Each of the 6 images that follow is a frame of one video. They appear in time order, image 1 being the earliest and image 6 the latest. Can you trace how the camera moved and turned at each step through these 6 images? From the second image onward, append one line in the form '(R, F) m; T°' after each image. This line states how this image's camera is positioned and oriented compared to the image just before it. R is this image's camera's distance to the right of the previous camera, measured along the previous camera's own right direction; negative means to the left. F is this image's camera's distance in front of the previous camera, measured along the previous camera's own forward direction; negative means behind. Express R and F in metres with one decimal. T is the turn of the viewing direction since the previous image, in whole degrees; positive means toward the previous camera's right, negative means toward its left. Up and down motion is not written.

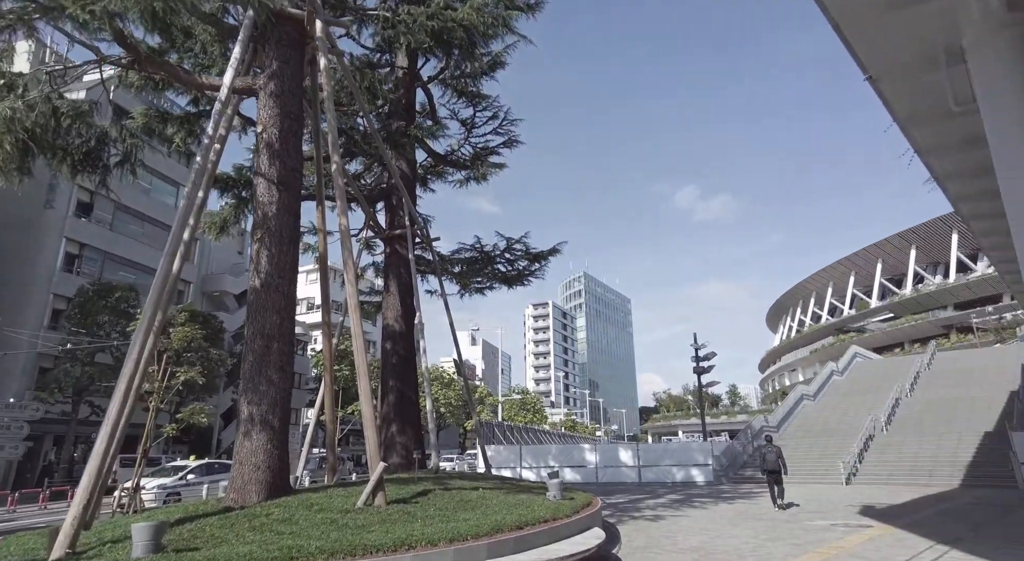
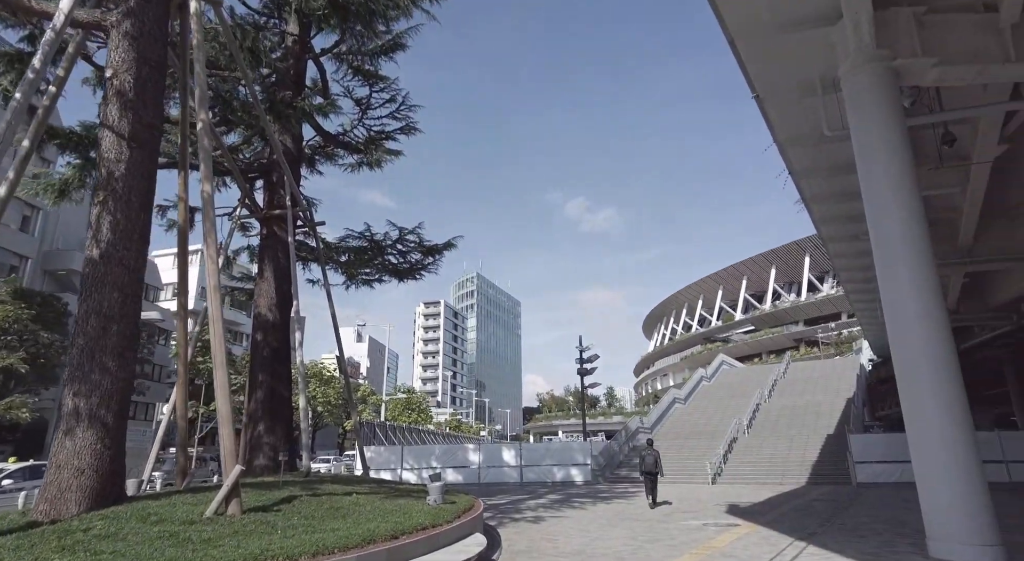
(0.0, +0.4) m; +11°
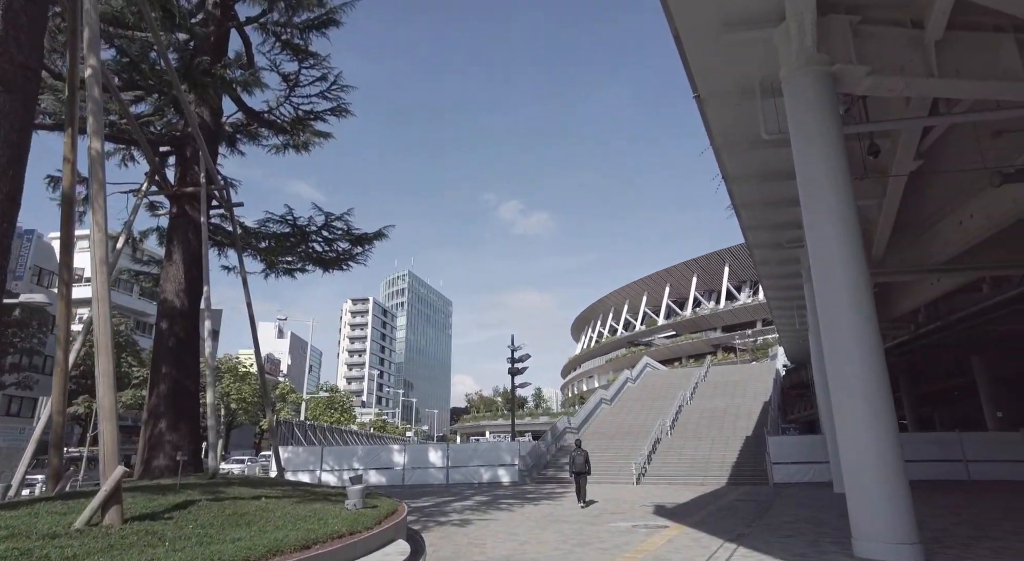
(0.0, +0.4) m; +7°
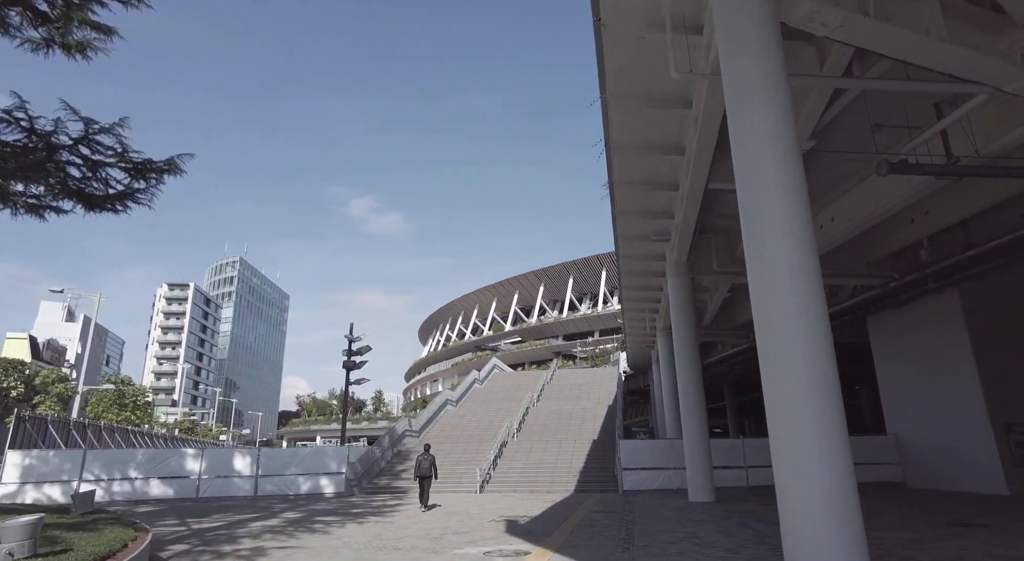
(+0.2, +2.3) m; +15°
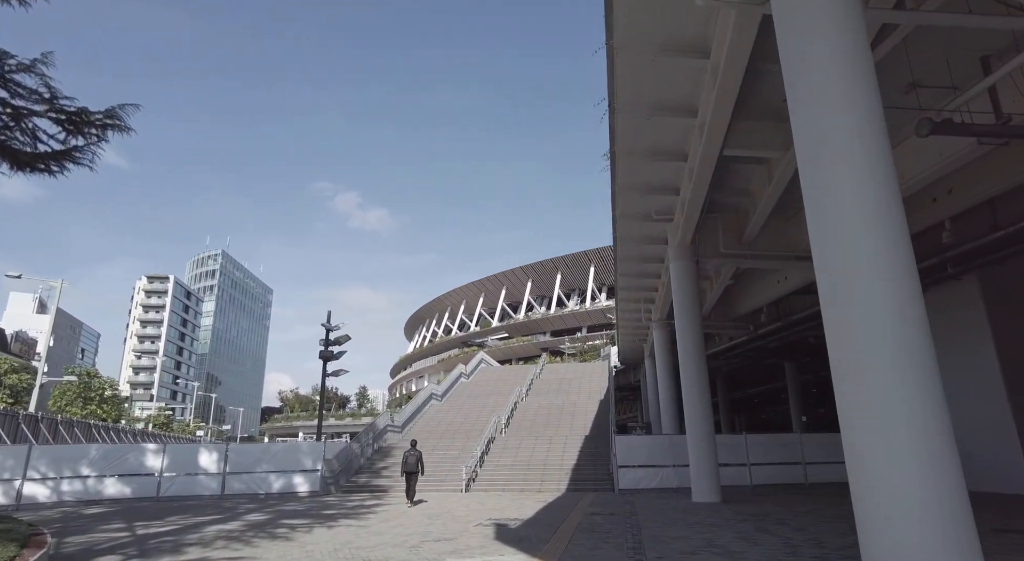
(-0.1, +1.2) m; +1°
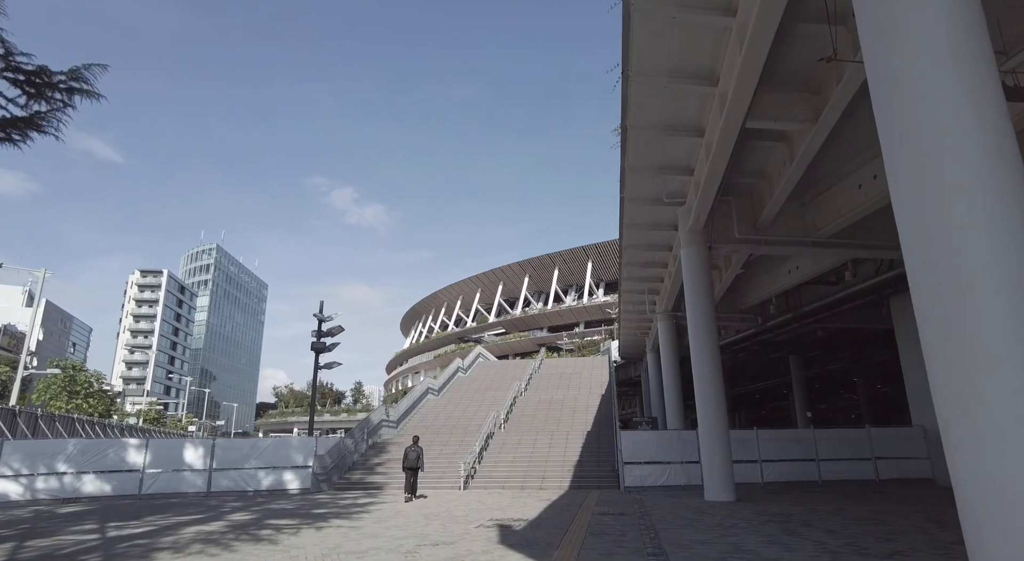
(-0.1, +0.8) m; 0°
